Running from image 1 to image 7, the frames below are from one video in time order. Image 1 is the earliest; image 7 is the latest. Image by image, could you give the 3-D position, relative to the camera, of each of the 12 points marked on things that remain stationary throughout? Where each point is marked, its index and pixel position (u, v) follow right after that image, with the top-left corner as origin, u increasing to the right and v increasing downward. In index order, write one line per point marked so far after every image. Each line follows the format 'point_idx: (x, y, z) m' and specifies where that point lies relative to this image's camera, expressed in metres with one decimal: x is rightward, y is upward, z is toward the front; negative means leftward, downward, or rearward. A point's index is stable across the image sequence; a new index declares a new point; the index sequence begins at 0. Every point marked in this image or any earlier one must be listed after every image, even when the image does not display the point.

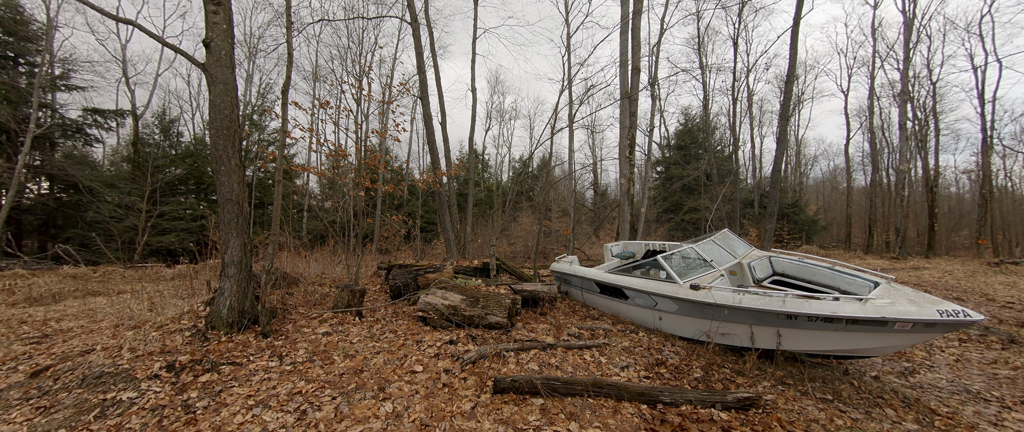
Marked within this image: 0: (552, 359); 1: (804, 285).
0: (+0.5, -1.7, +3.7) m
1: (+4.0, -1.0, +4.3) m
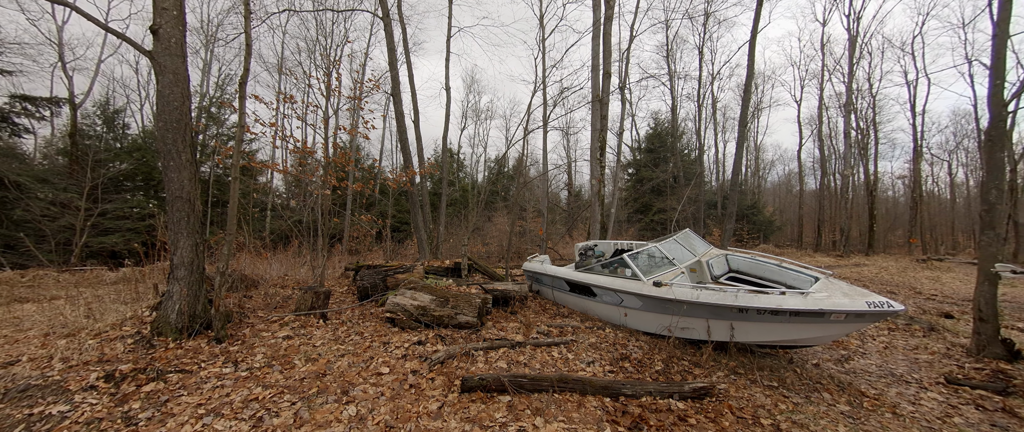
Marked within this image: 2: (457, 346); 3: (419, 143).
0: (+0.1, -1.7, +3.8) m
1: (+3.6, -1.0, +4.7) m
2: (-0.7, -1.6, +3.8) m
3: (-3.4, +2.7, +11.6) m
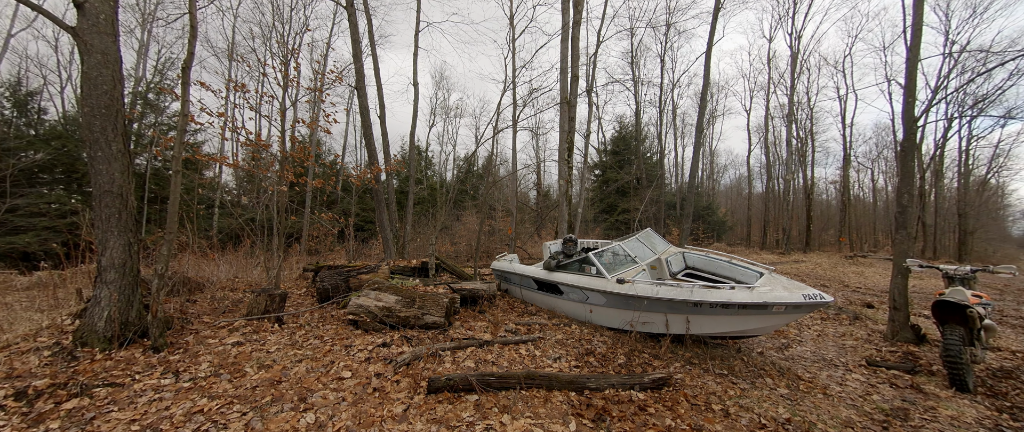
0: (-0.3, -1.7, +3.8) m
1: (+3.1, -1.0, +5.0) m
2: (-1.1, -1.6, +3.8) m
3: (-4.5, +2.7, +11.2) m
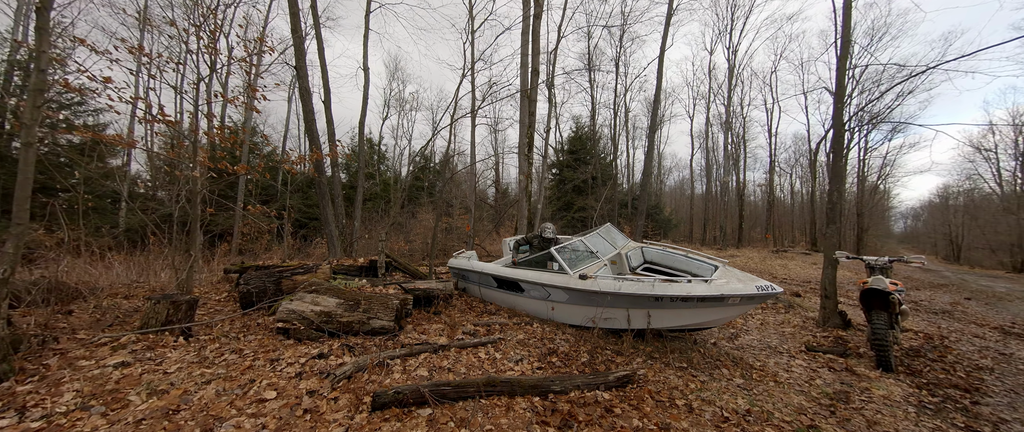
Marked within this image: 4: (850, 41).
0: (-0.7, -1.6, +3.4) m
1: (+2.5, -0.9, +5.1) m
2: (-1.5, -1.5, +3.3) m
3: (-5.9, +2.9, +10.2) m
4: (+5.8, +3.0, +5.4) m
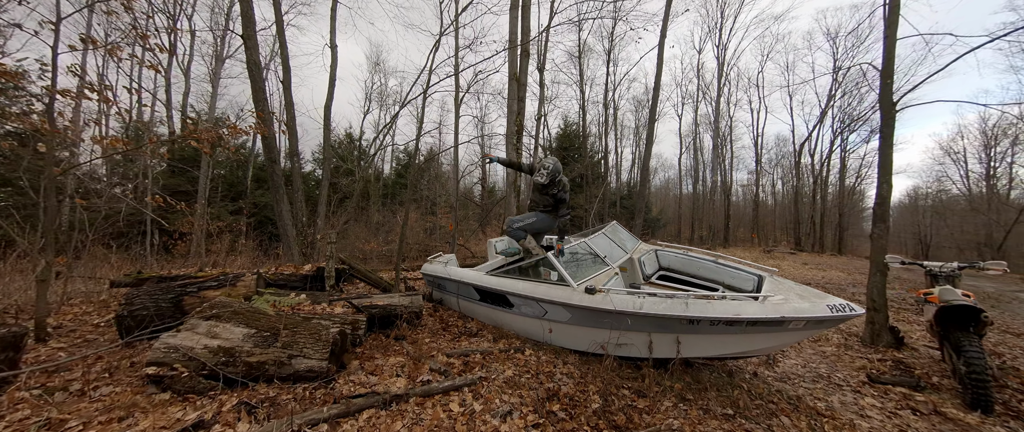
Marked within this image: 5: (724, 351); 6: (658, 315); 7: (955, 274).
0: (-0.9, -1.5, +2.3) m
1: (+2.3, -0.8, +4.1) m
2: (-1.6, -1.4, +2.2) m
3: (-6.3, +3.0, +8.8) m
4: (+5.6, +3.0, +4.6) m
5: (+2.1, -1.3, +3.1) m
6: (+1.4, -0.9, +3.0) m
7: (+5.4, -0.7, +3.8) m
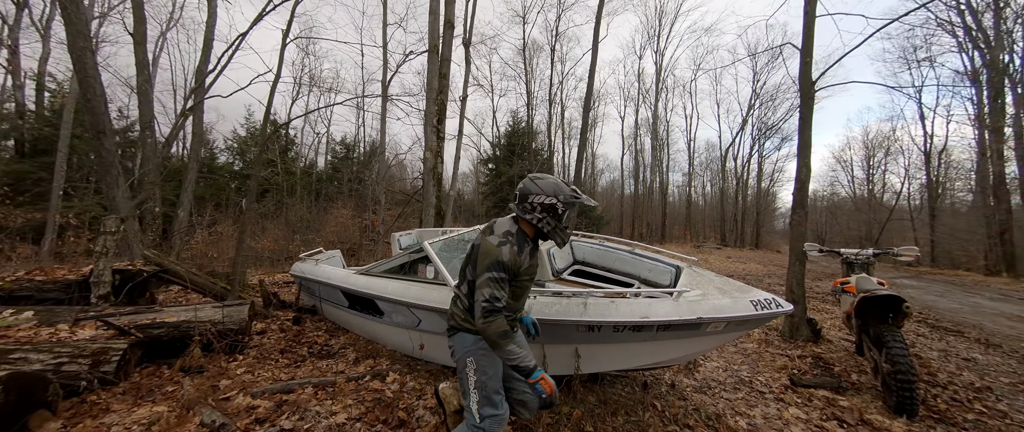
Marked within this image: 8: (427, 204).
0: (-1.9, -1.3, +1.2) m
1: (+1.0, -0.6, +3.4) m
2: (-2.6, -1.2, +1.0) m
3: (-8.1, +3.2, +6.9) m
4: (+4.2, +3.2, +4.4) m
5: (+0.9, -1.1, +2.4) m
6: (+0.3, -0.7, +2.2) m
7: (+4.1, -0.5, +3.6) m
8: (-2.0, +0.3, +7.4) m
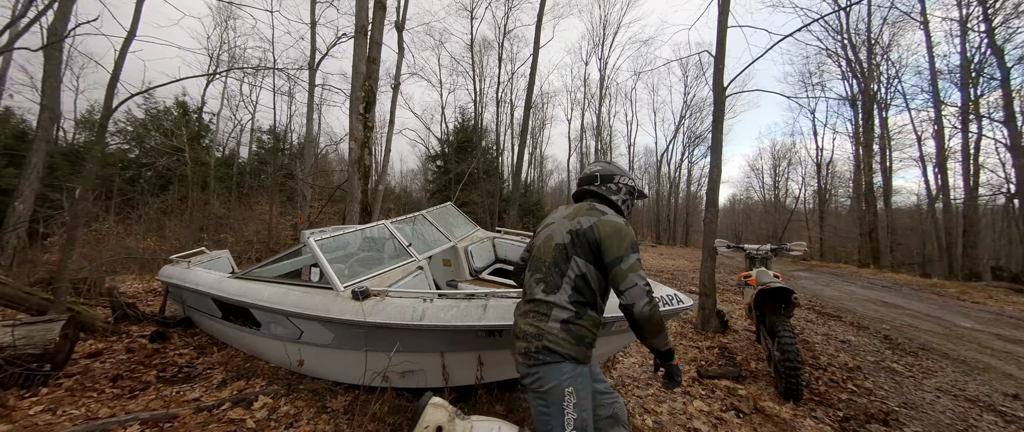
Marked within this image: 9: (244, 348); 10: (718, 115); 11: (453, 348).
0: (-2.4, -1.3, +0.7) m
1: (+0.1, -0.6, +3.3) m
2: (-3.1, -1.1, +0.3) m
3: (-9.4, +3.3, +5.4) m
4: (+3.2, +3.2, +4.7) m
5: (+0.2, -1.1, +2.3) m
6: (-0.4, -0.7, +2.0) m
7: (+3.2, -0.5, +3.9) m
8: (-3.4, +0.4, +6.8) m
9: (-2.4, -1.2, +2.8) m
10: (+2.9, +1.4, +4.5) m
11: (-0.4, -0.9, +2.1) m
